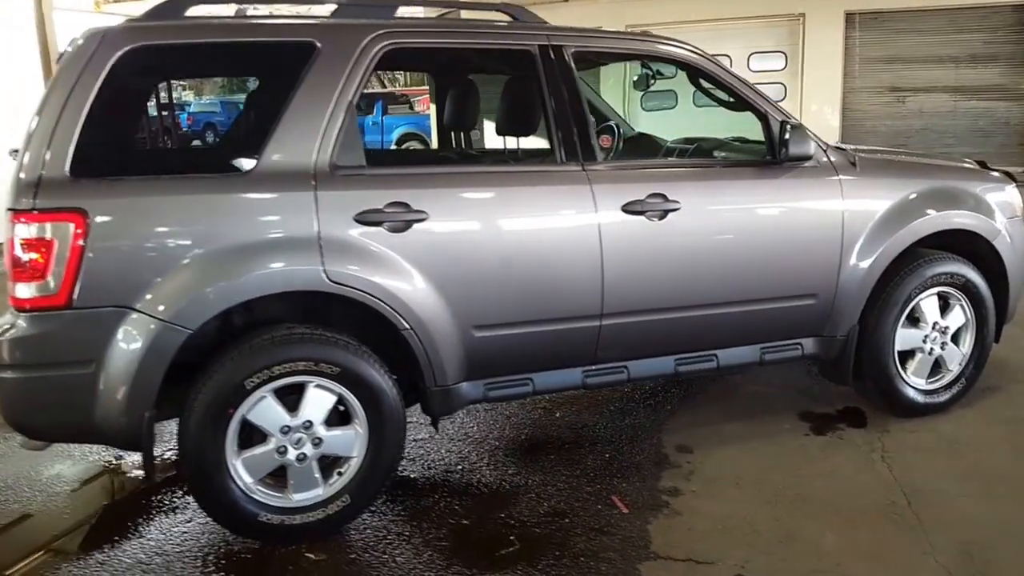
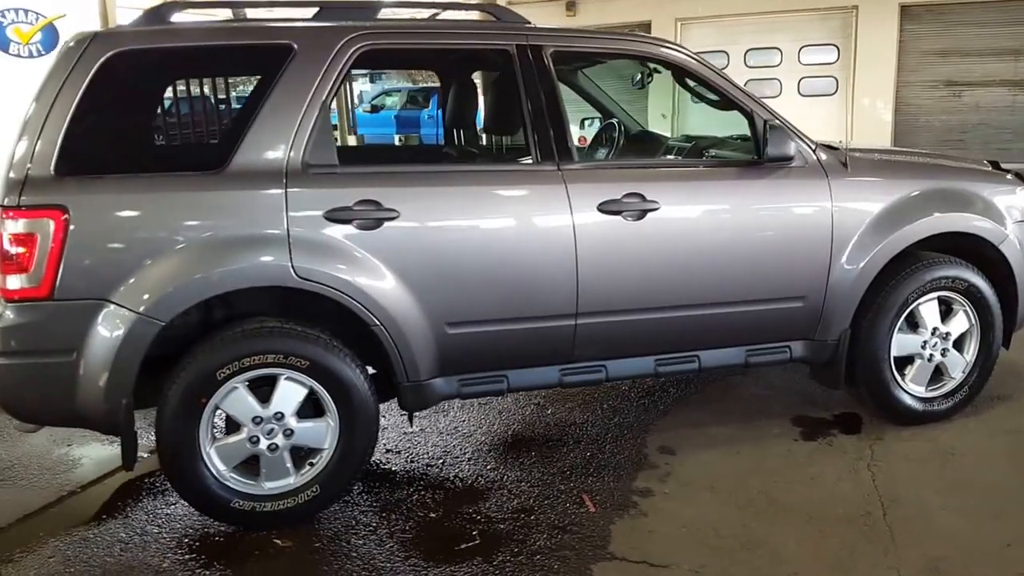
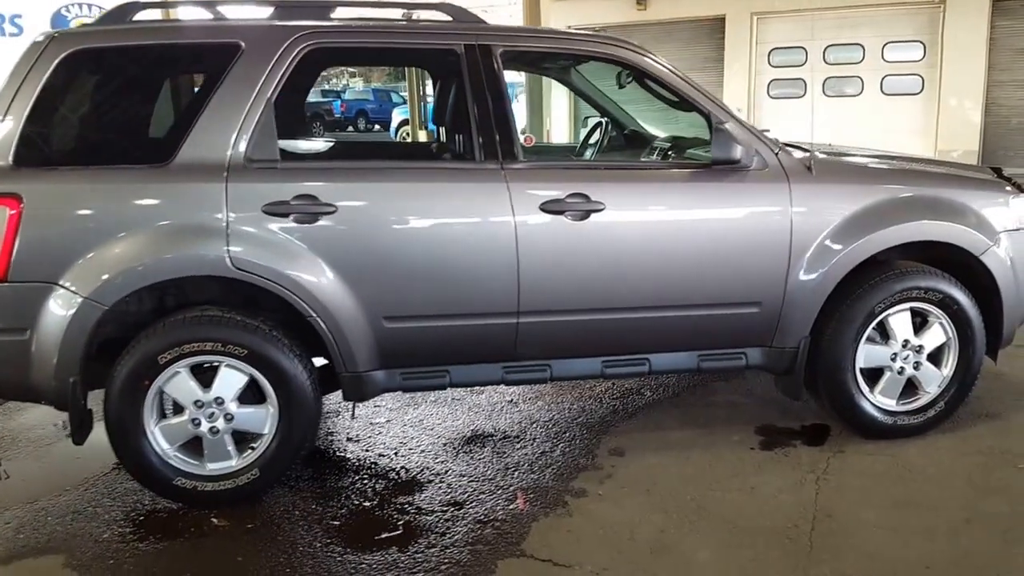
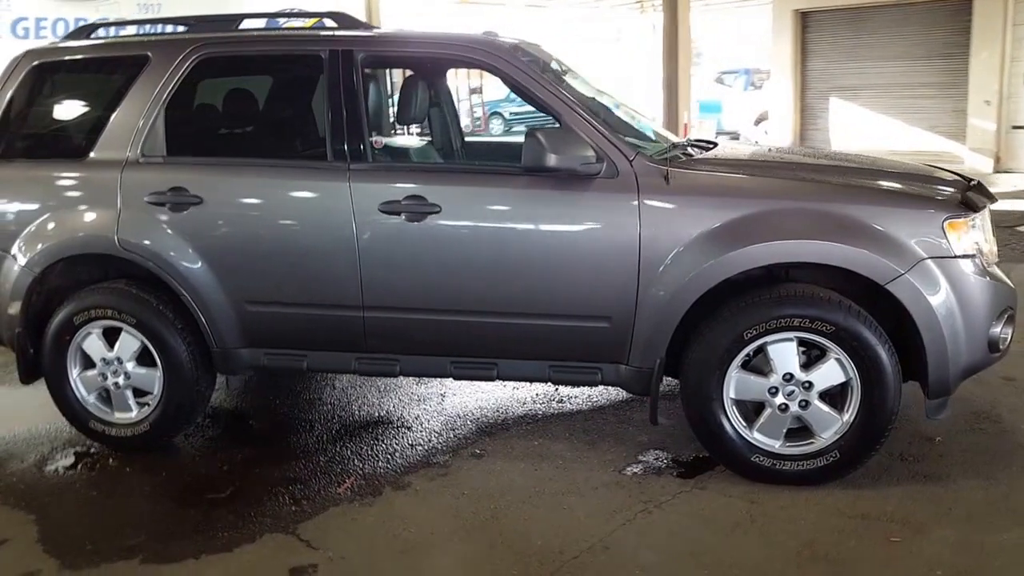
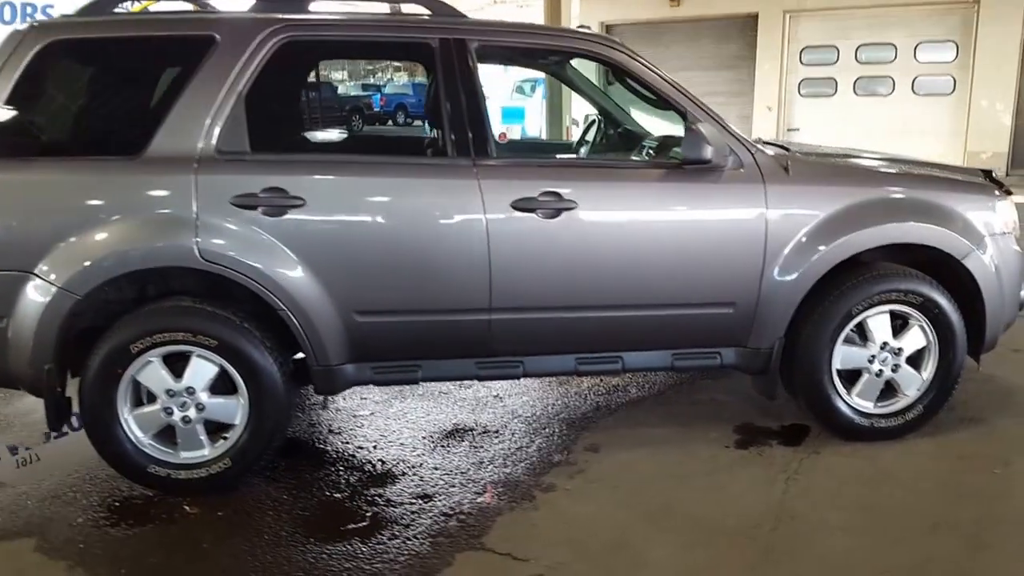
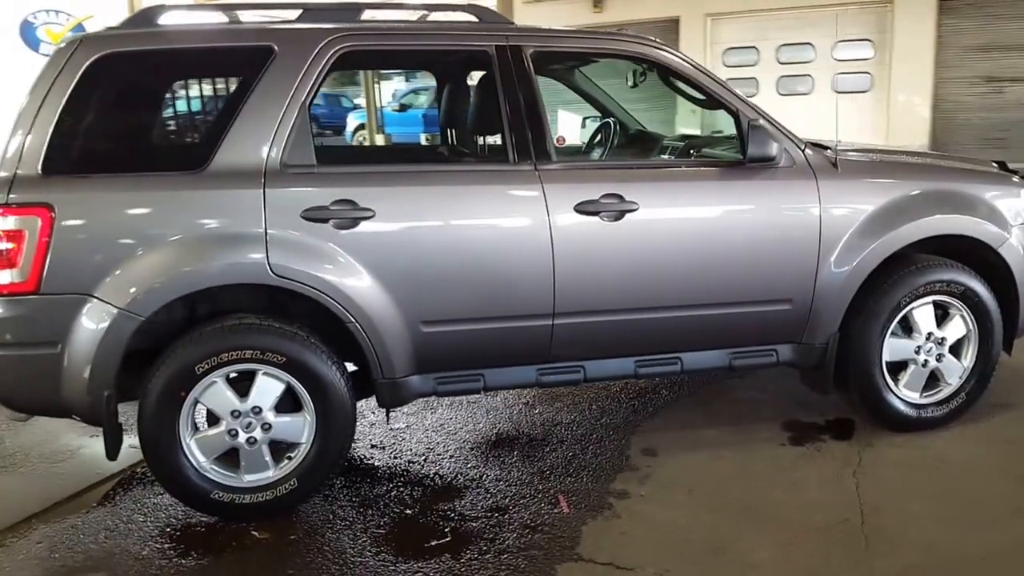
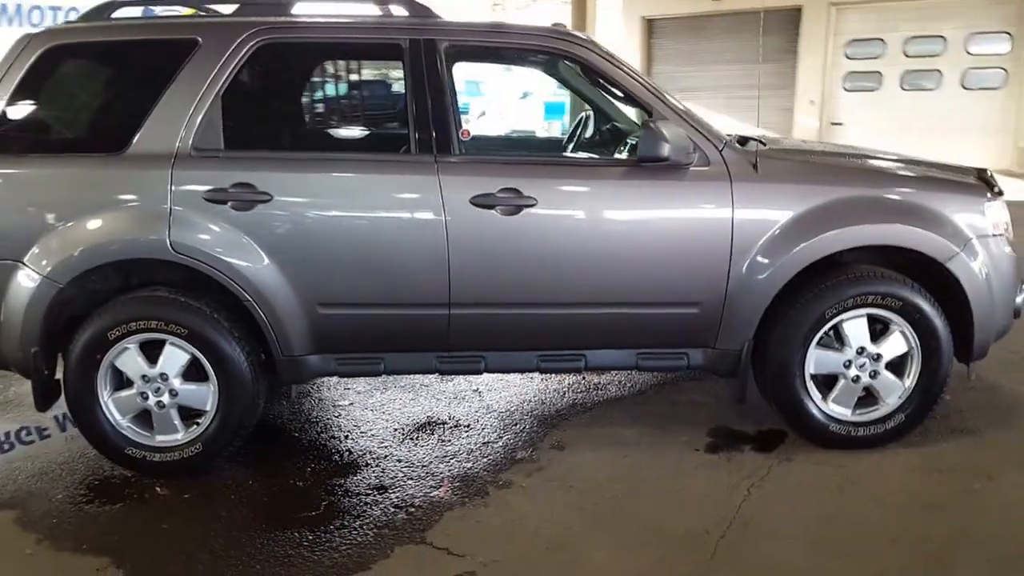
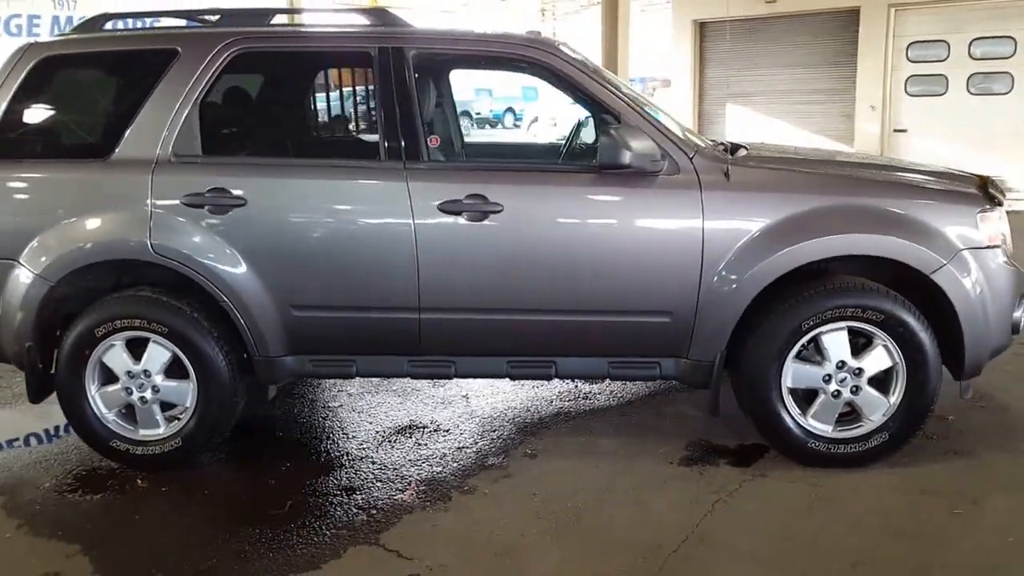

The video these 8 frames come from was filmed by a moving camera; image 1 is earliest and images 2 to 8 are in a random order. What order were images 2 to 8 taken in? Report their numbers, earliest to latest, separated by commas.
2, 6, 3, 5, 7, 8, 4
